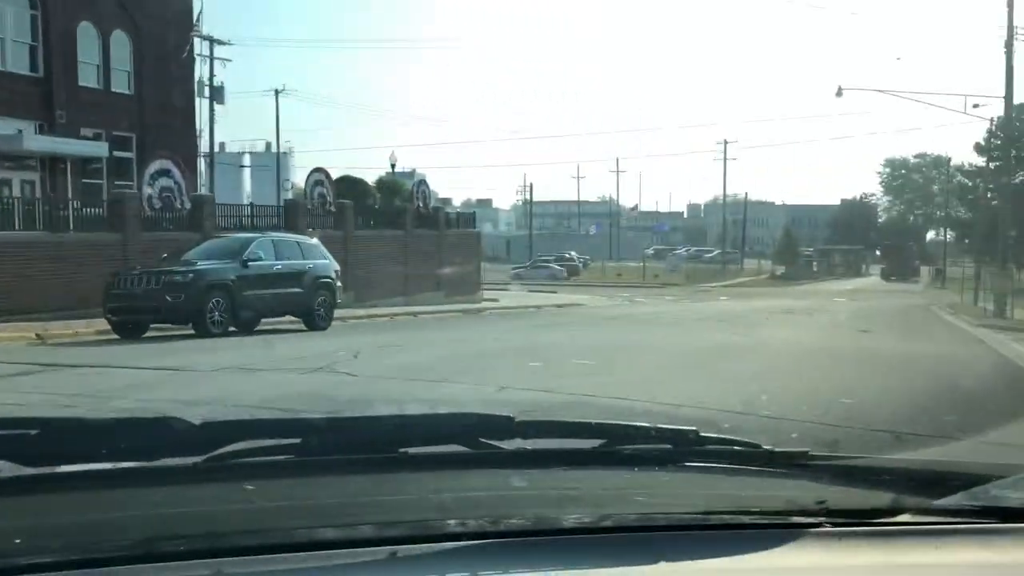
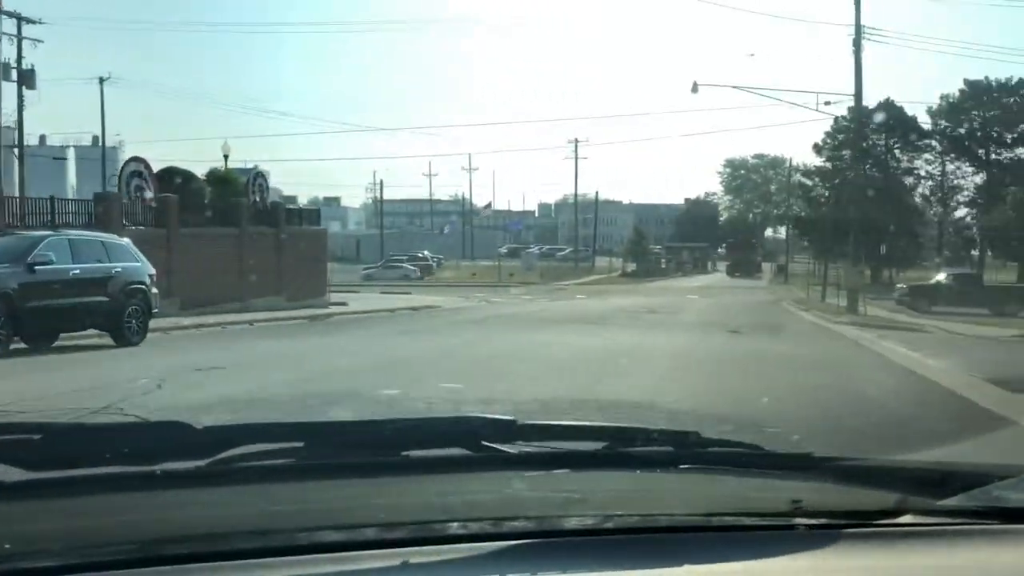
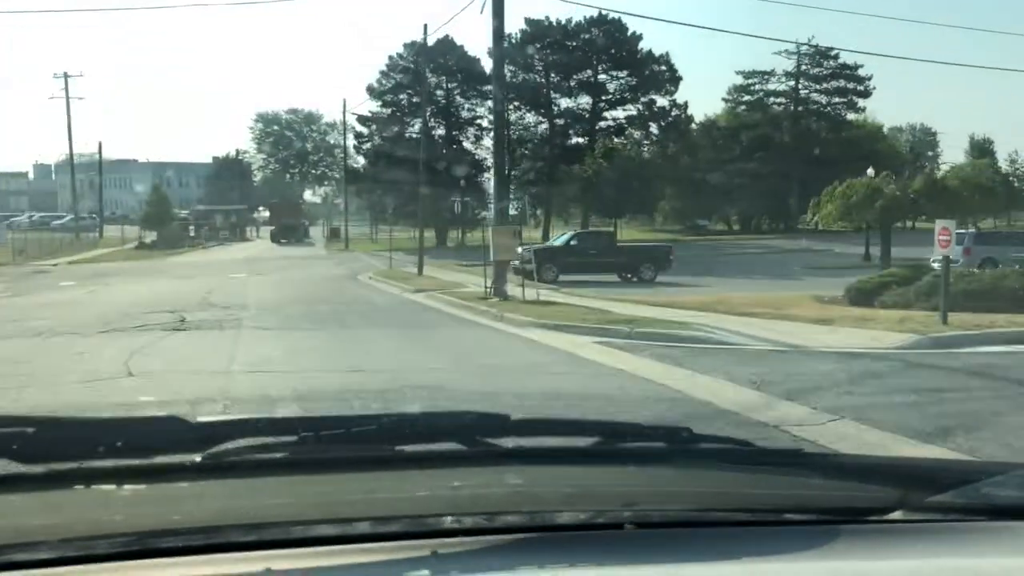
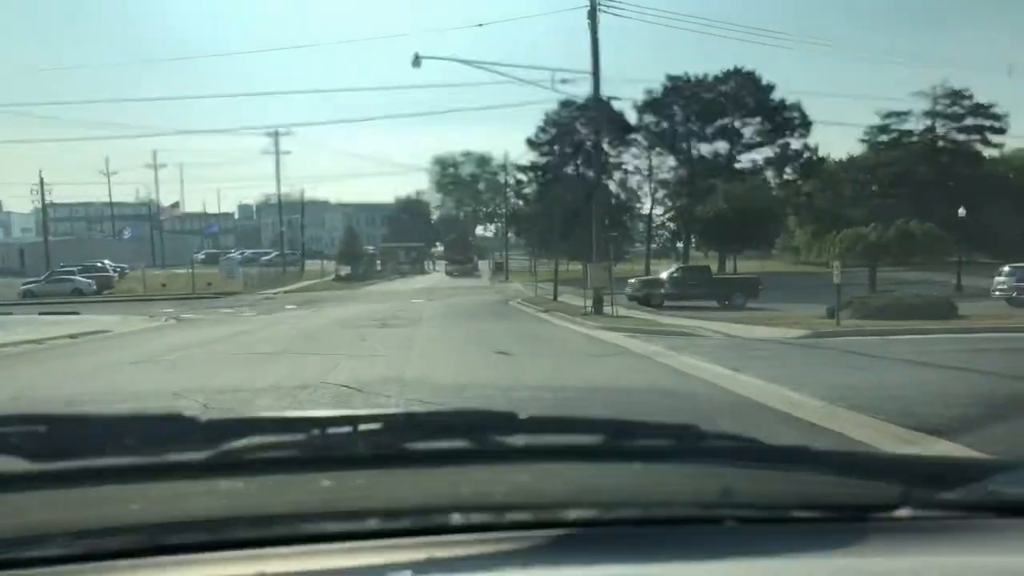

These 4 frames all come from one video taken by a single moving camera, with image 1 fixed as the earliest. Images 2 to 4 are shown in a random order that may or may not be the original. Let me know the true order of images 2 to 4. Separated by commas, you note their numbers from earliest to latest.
2, 4, 3
